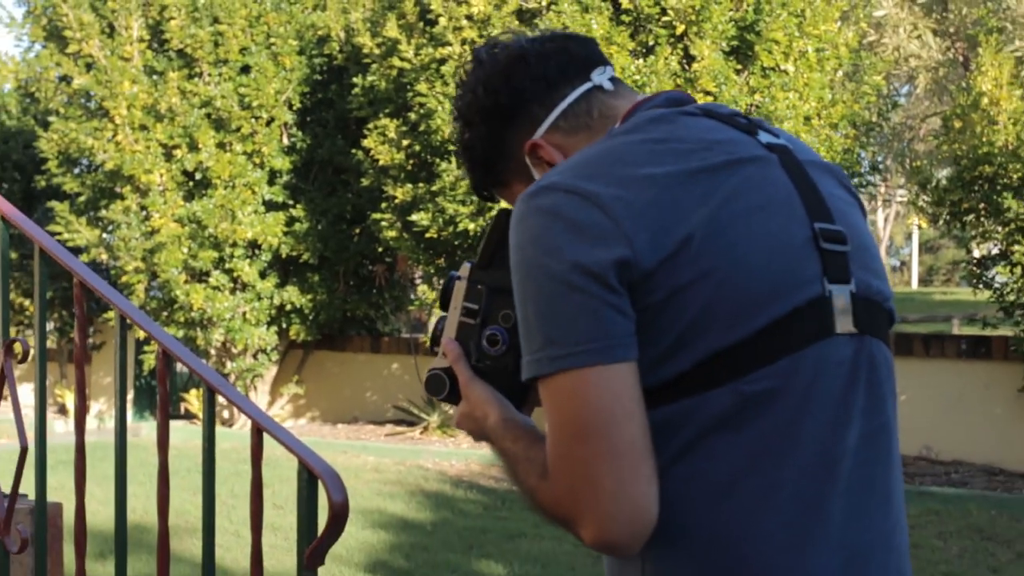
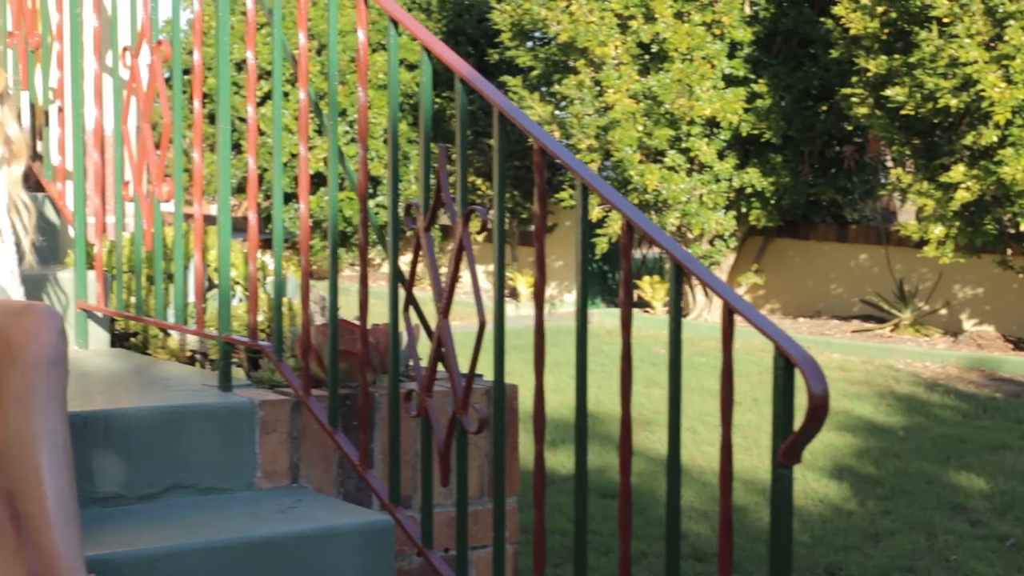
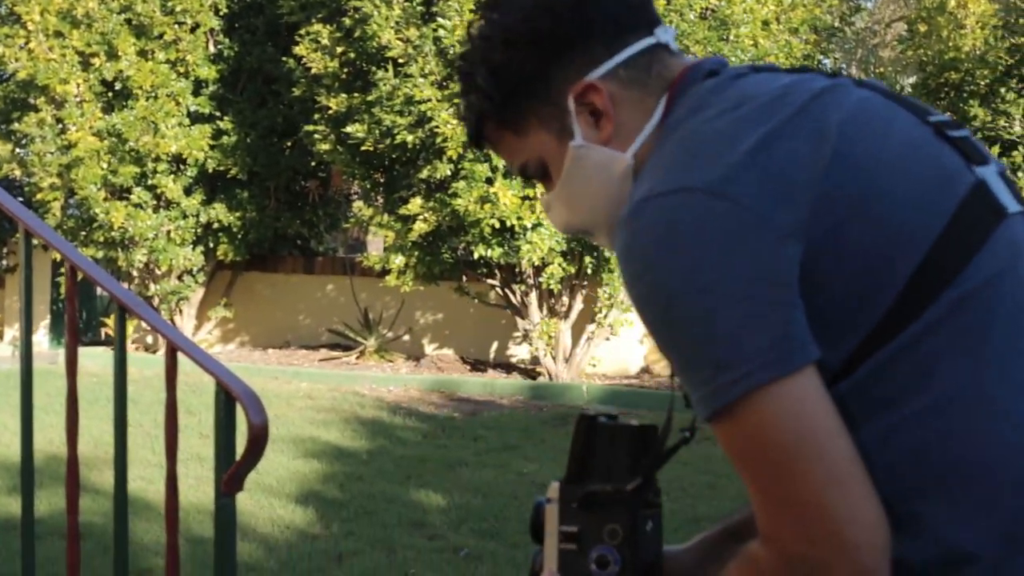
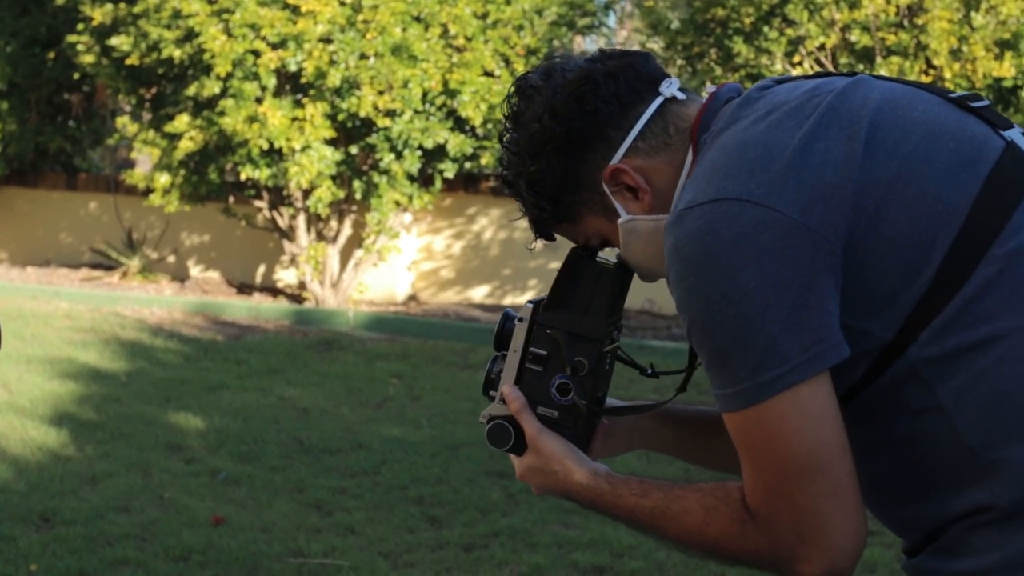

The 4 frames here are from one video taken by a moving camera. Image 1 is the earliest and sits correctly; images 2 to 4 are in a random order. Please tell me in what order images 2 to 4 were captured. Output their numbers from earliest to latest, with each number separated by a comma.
3, 4, 2
